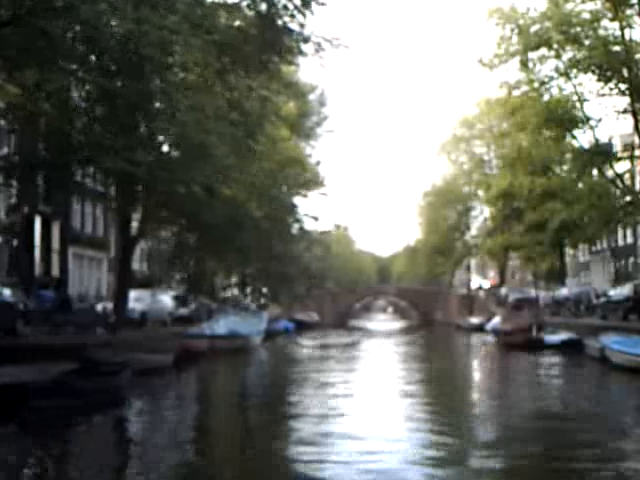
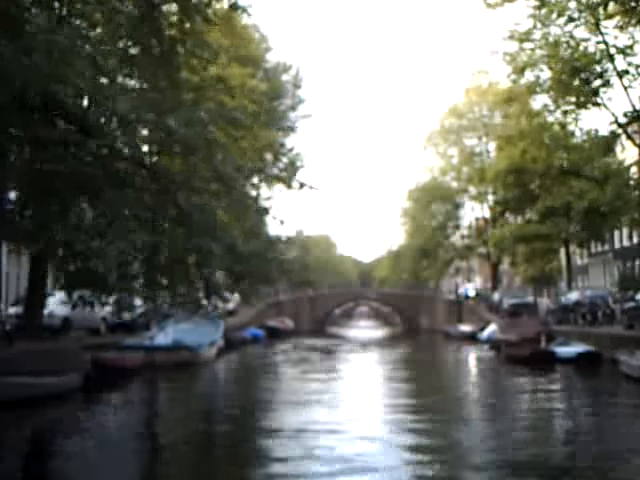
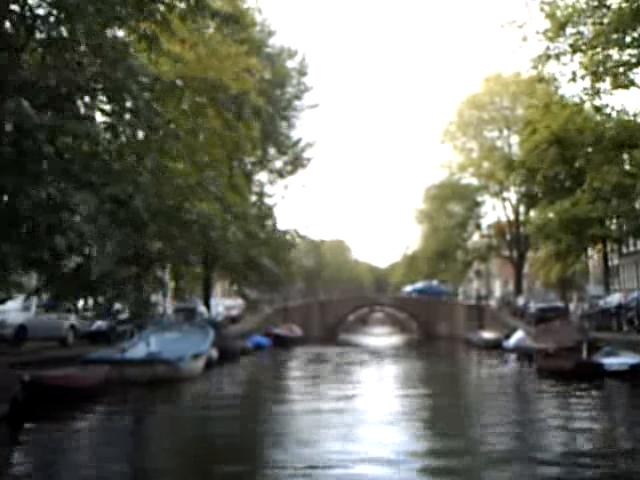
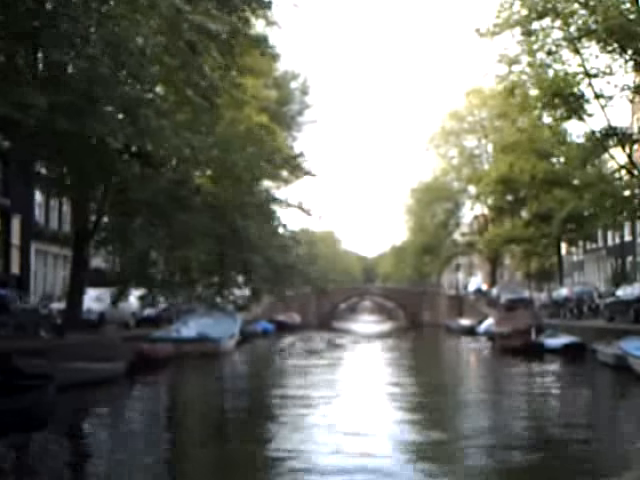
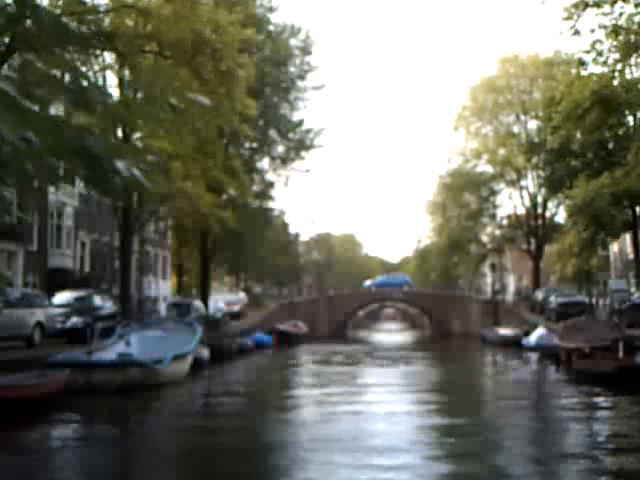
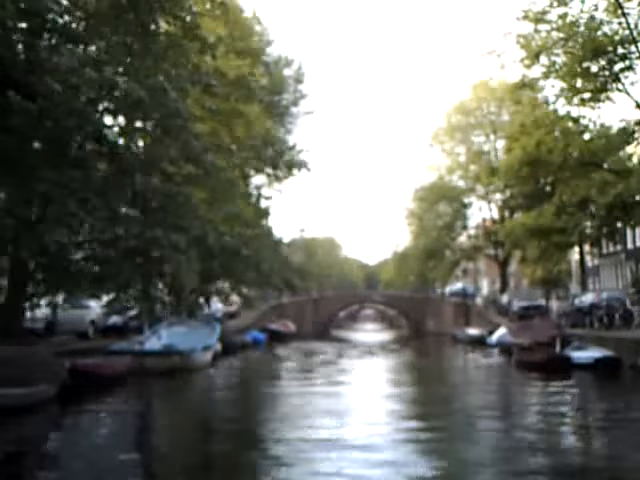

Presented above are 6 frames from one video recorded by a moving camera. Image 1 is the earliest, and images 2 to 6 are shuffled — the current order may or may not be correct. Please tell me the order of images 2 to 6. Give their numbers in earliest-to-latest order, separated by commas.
4, 2, 6, 3, 5
